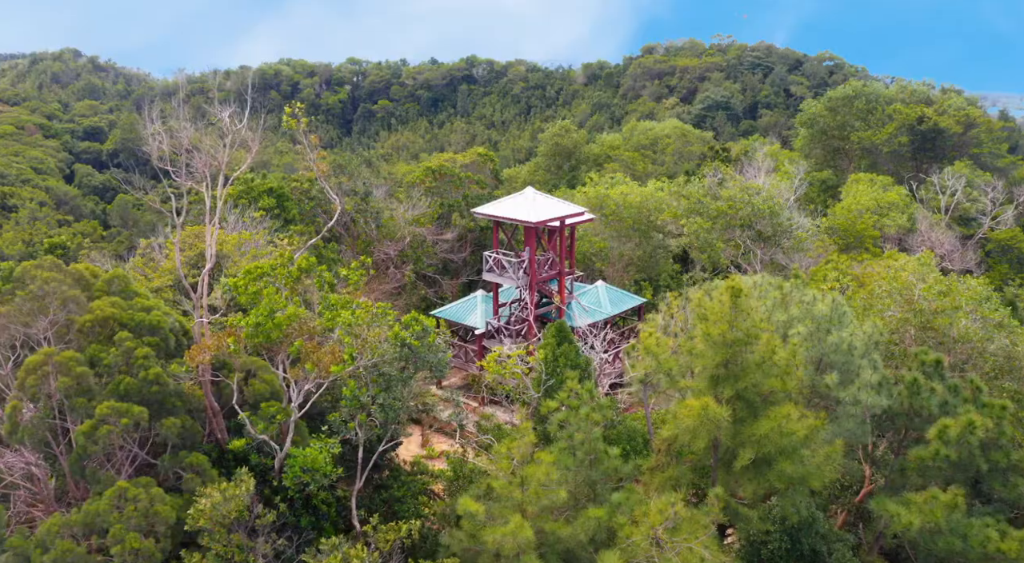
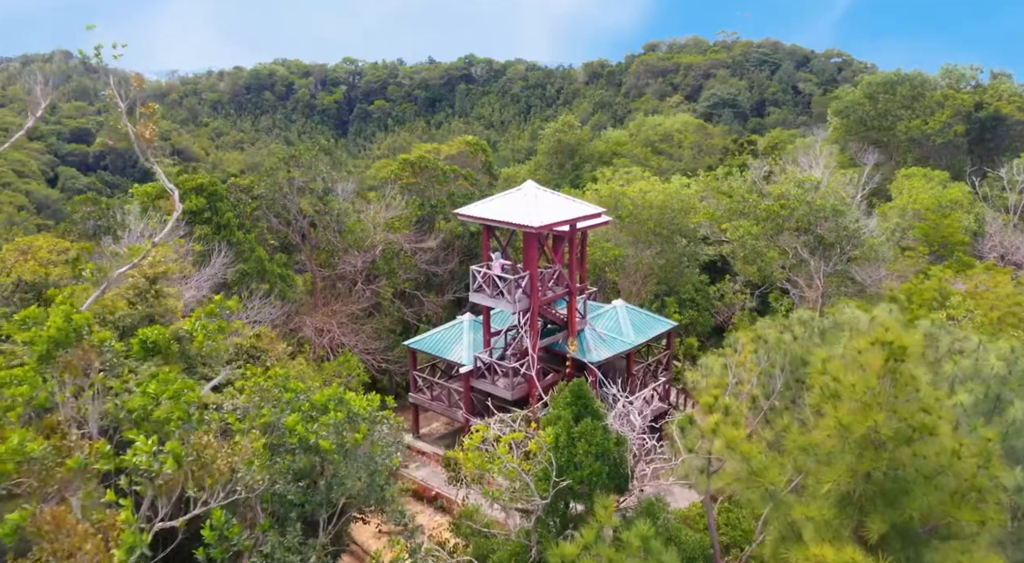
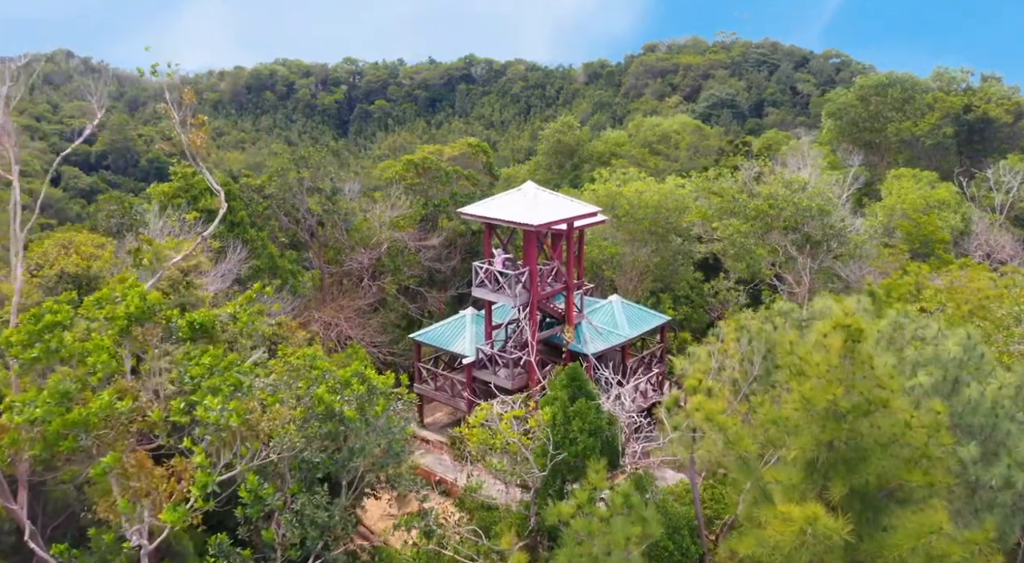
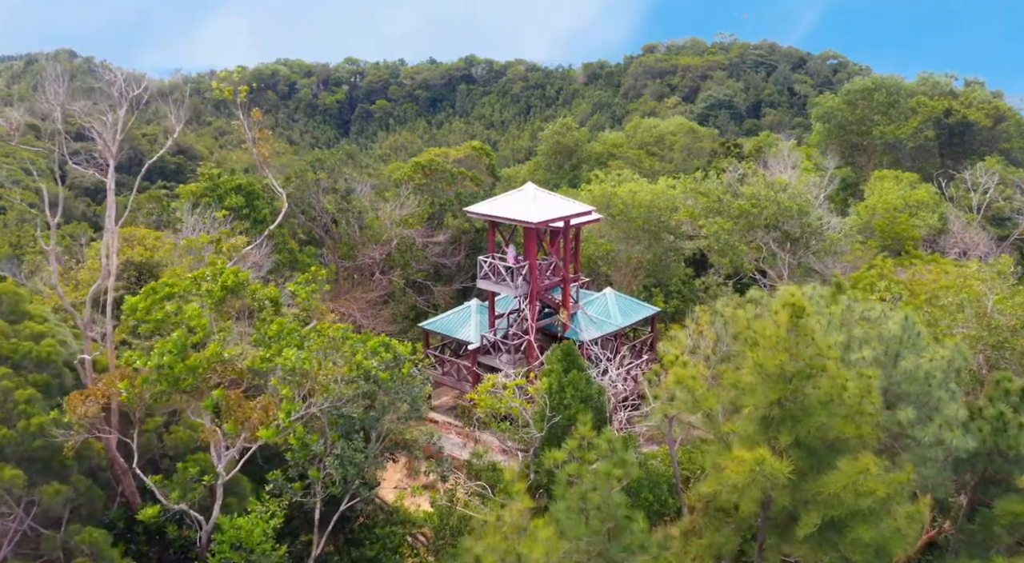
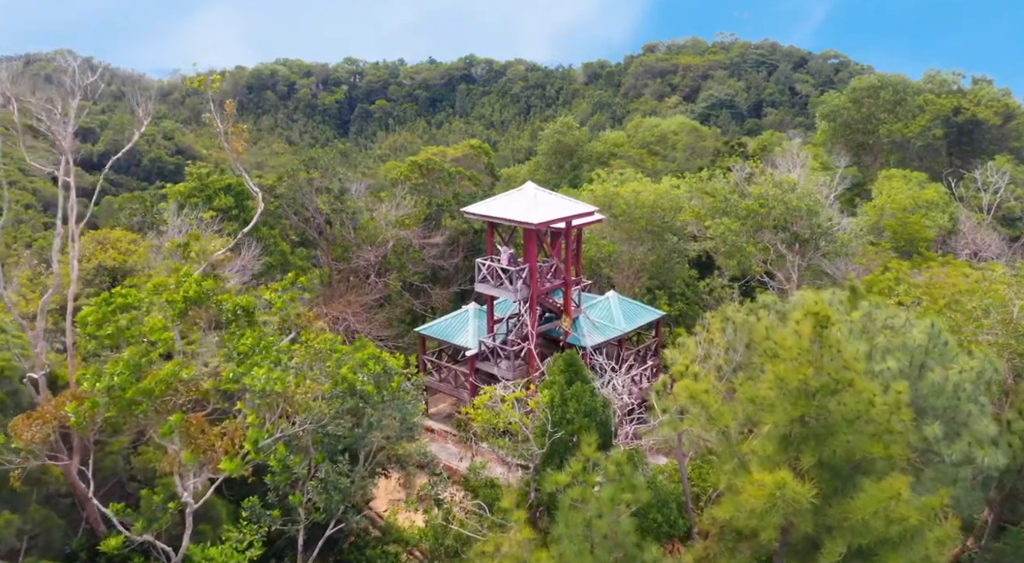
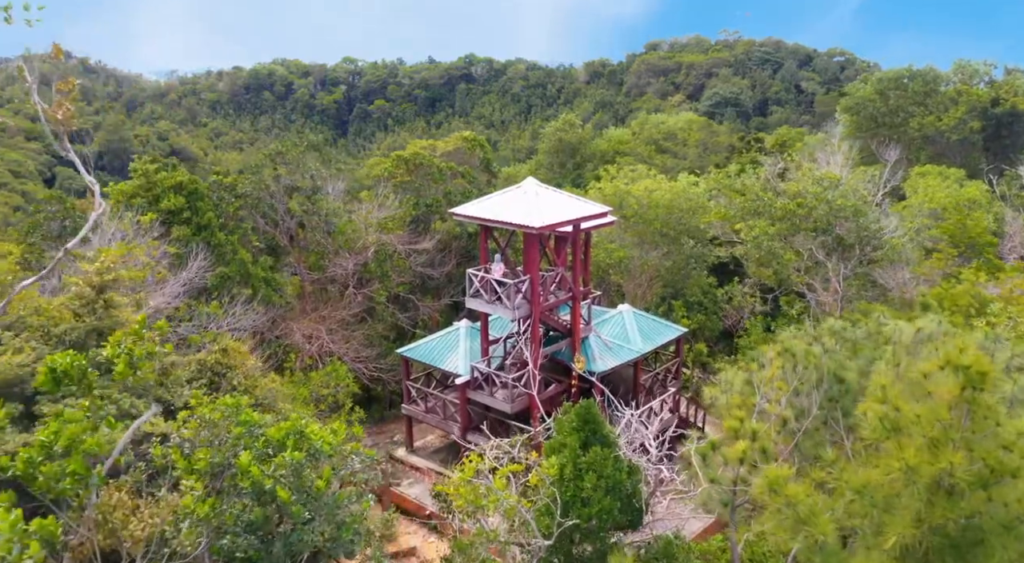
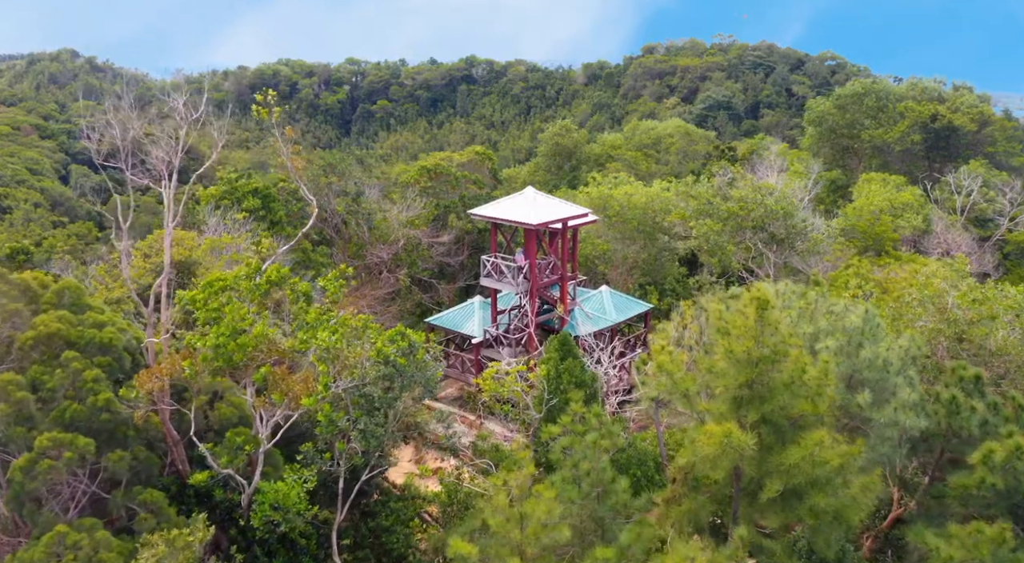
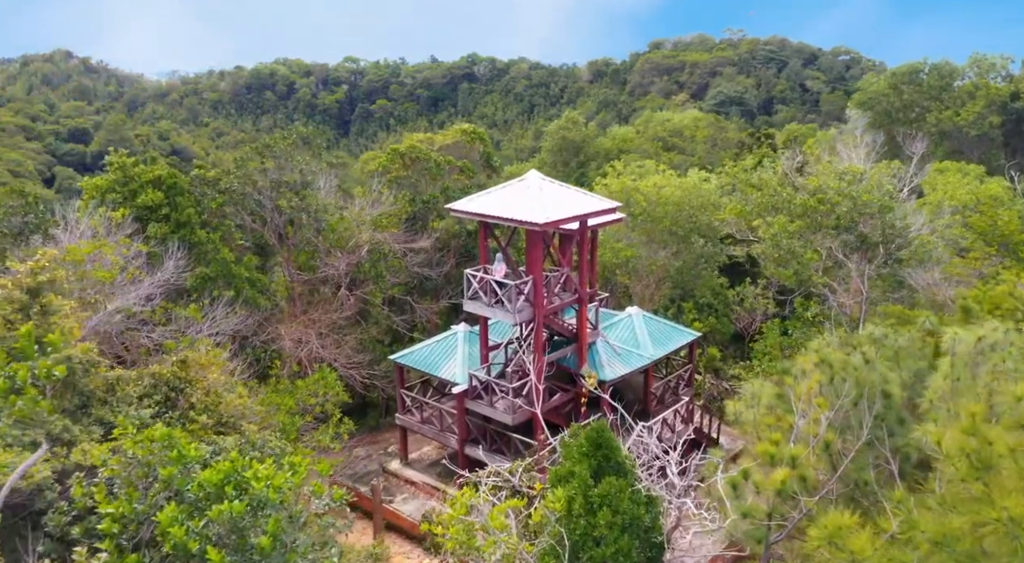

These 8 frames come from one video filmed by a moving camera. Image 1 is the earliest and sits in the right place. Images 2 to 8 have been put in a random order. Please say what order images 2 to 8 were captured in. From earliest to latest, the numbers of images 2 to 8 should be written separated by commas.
7, 4, 5, 3, 2, 6, 8
